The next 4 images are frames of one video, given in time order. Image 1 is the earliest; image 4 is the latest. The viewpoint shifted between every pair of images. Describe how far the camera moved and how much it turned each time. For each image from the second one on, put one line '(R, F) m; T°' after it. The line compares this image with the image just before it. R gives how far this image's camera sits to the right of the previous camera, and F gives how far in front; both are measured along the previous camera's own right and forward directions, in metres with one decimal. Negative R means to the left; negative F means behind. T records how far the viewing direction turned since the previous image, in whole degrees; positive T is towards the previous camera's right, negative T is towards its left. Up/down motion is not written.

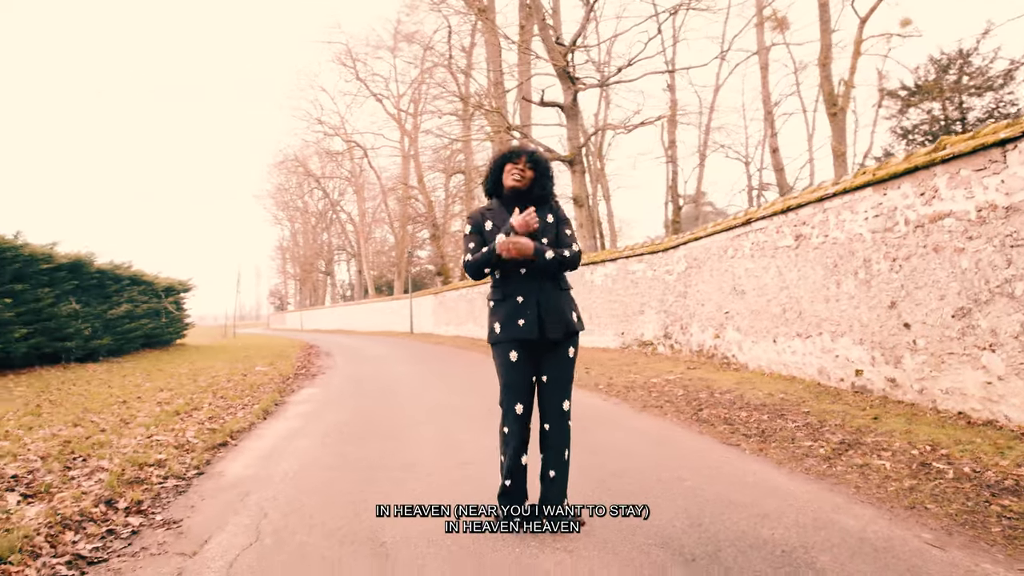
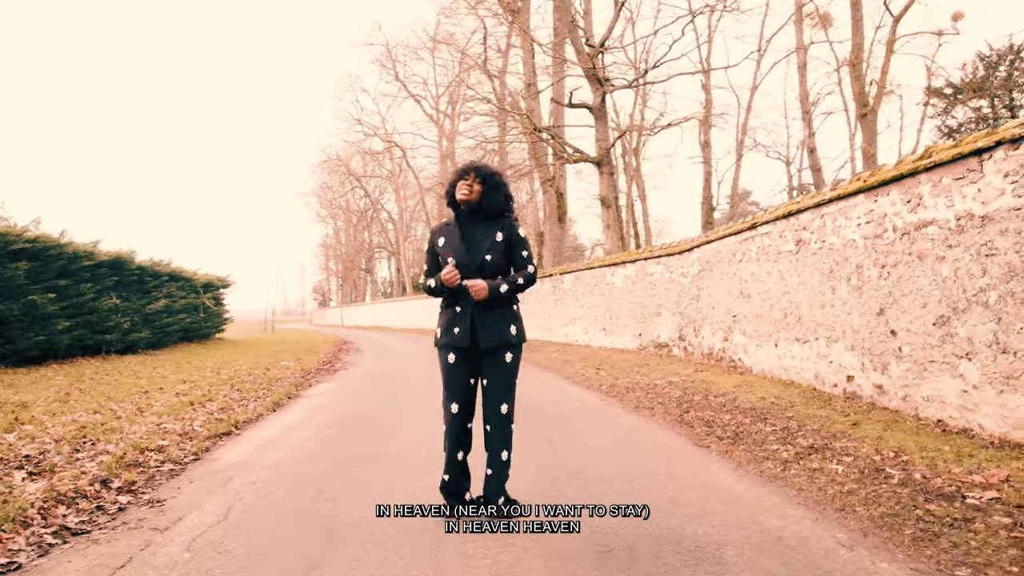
(+0.5, -0.2) m; -3°
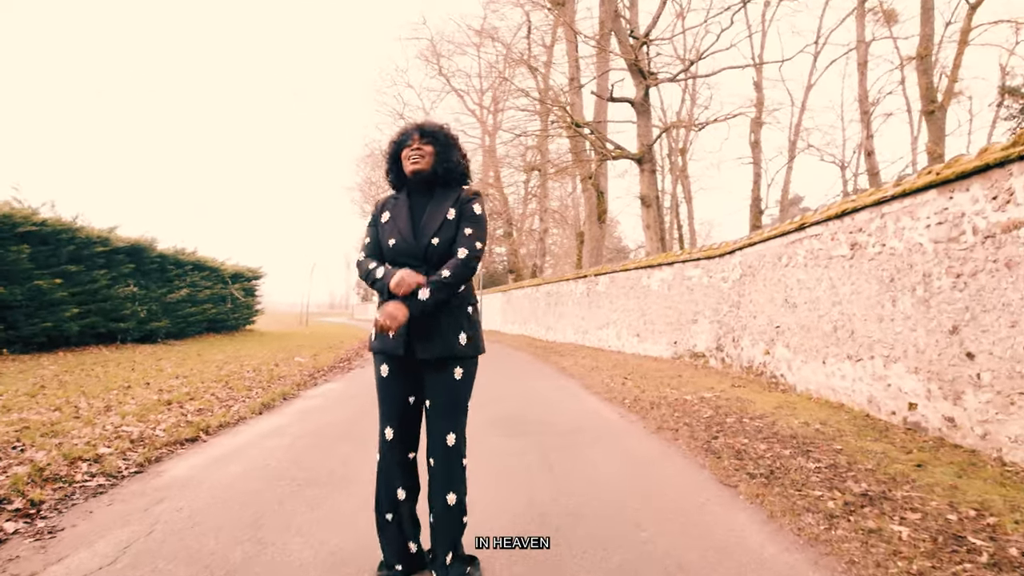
(+0.3, +0.8) m; -4°
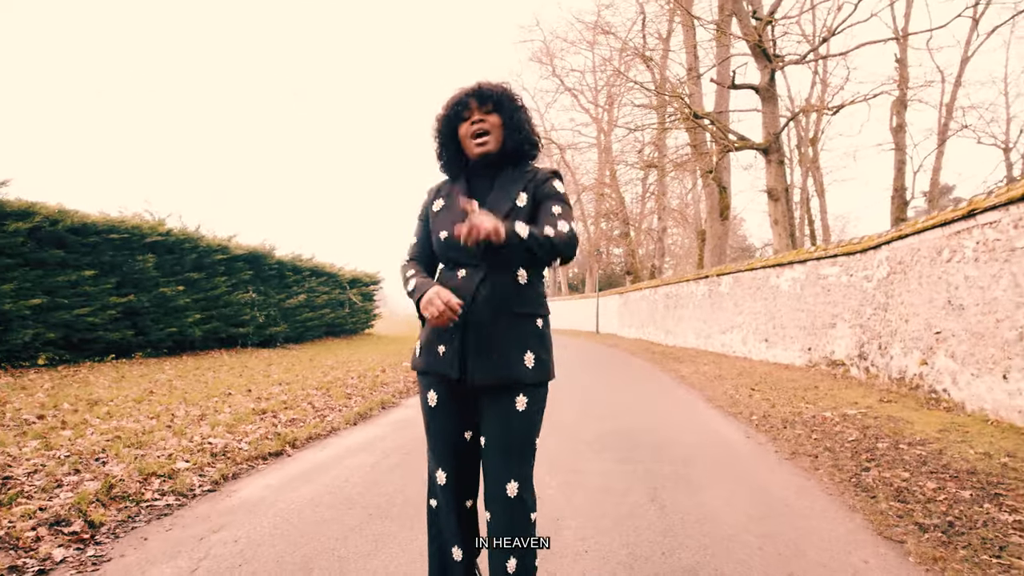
(+0.1, +0.6) m; -10°
